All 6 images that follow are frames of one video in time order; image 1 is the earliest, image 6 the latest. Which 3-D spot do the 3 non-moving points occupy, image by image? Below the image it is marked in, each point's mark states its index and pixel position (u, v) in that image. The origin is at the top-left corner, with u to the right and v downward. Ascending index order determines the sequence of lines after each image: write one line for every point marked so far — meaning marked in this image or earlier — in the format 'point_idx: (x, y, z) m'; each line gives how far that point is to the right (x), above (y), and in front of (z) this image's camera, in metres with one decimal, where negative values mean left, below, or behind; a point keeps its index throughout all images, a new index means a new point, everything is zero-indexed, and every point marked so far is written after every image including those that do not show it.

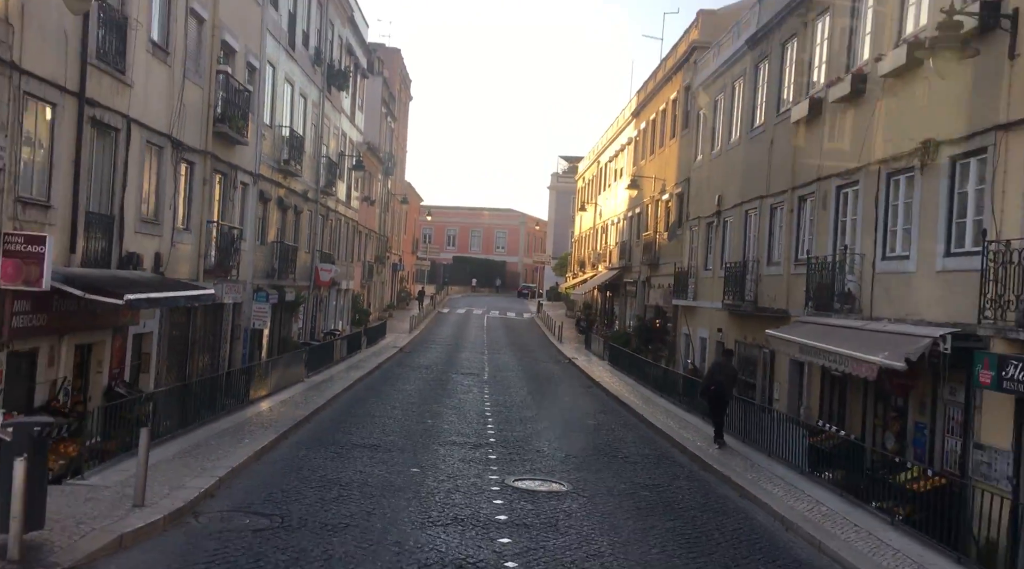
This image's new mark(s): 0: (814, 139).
0: (+5.6, +2.7, +17.9) m
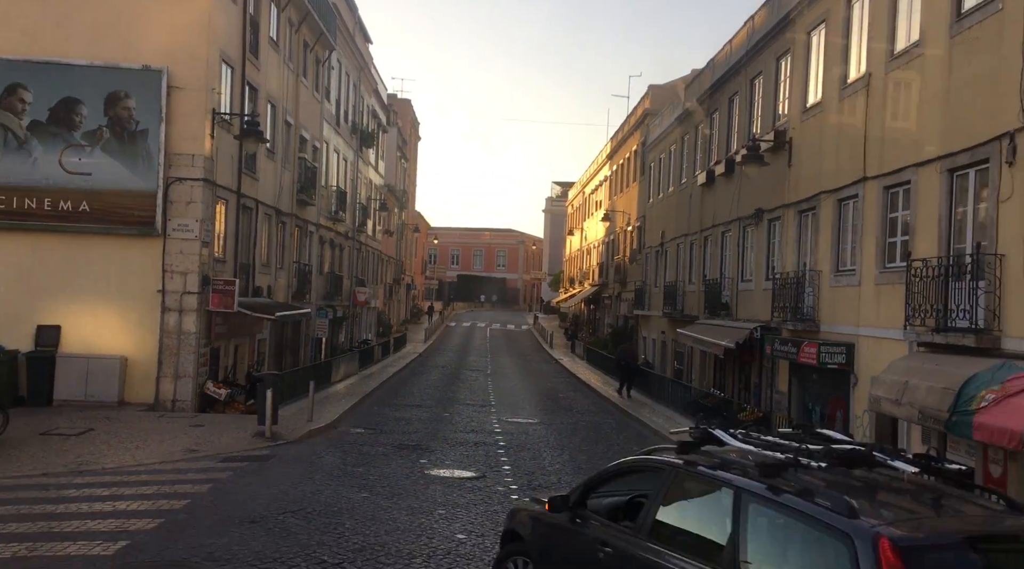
0: (+5.4, +2.3, +26.2) m
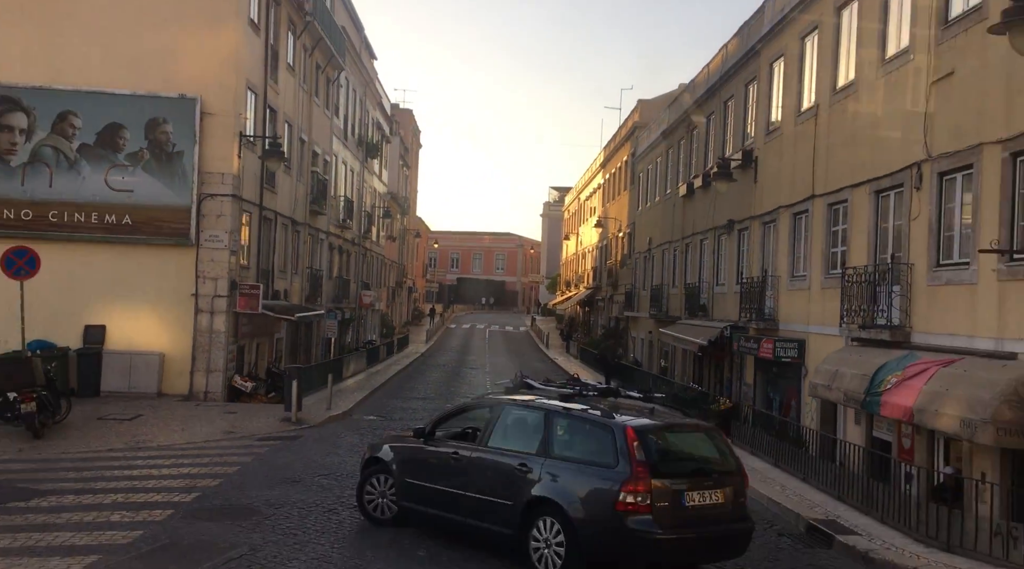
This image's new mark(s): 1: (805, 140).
0: (+5.2, +2.2, +28.5) m
1: (+5.5, +2.7, +18.3) m
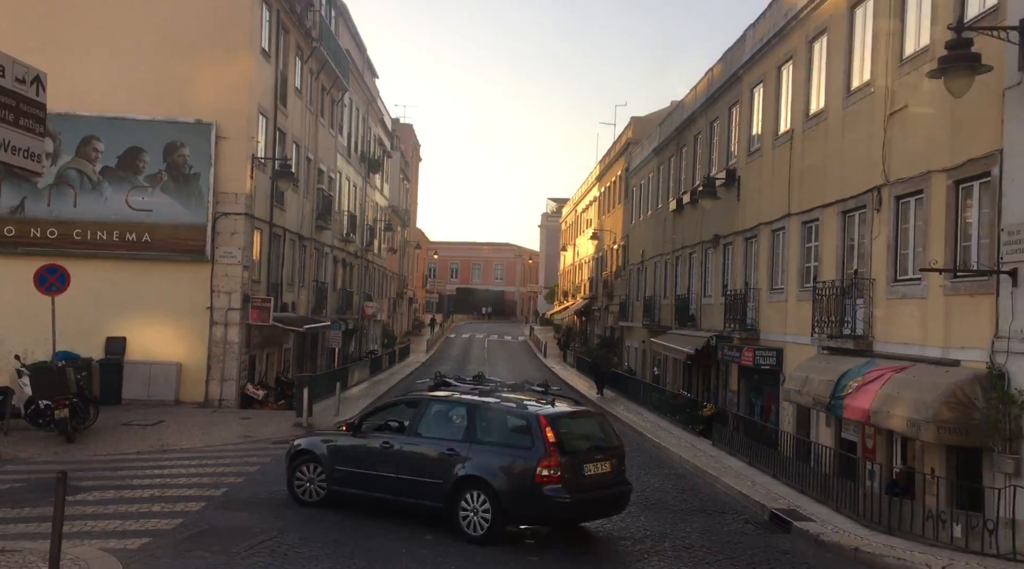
0: (+5.2, +1.9, +29.8) m
1: (+5.5, +2.5, +19.6) m
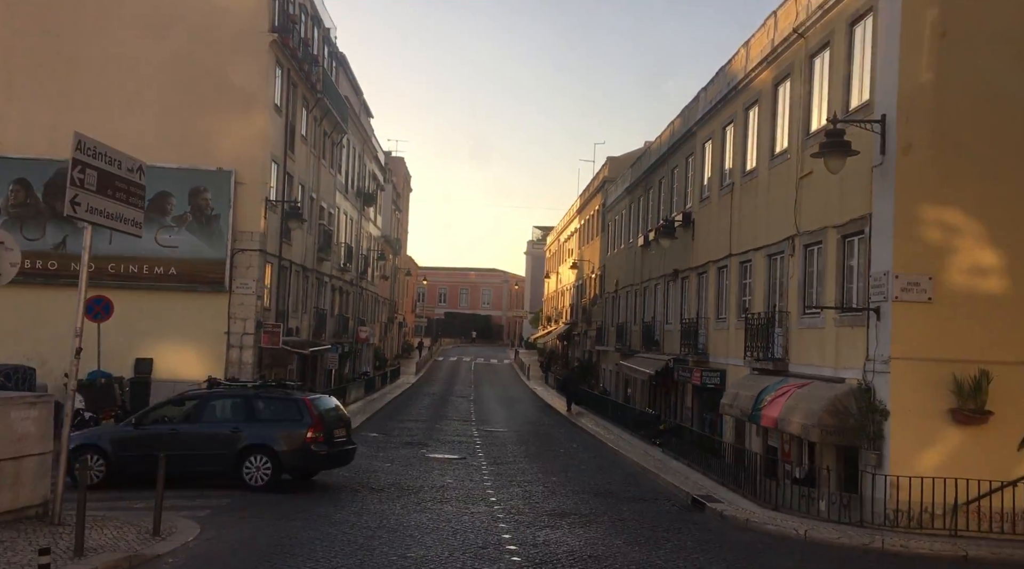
0: (+4.6, +0.9, +32.9) m
1: (+5.0, +1.8, +22.8) m
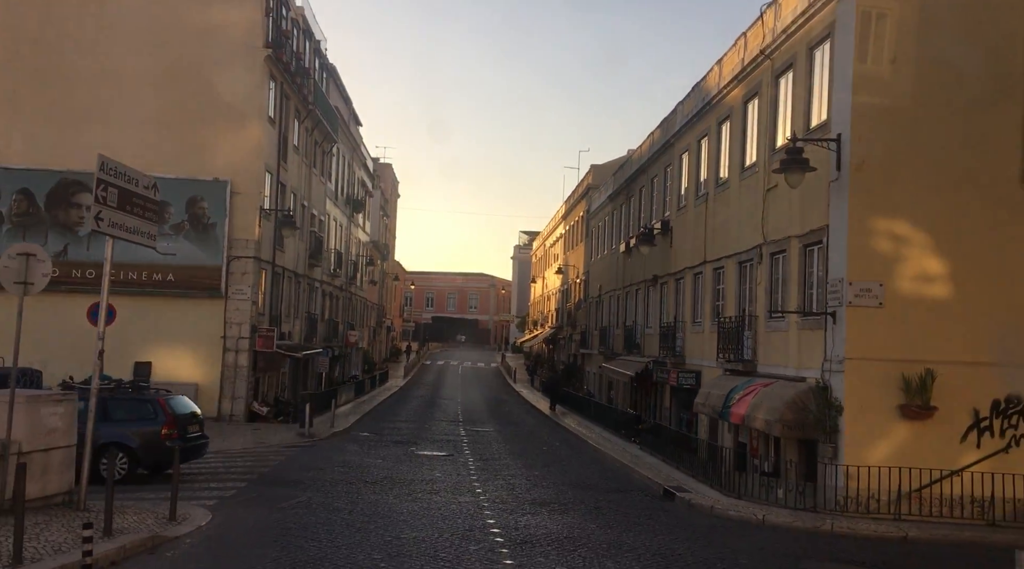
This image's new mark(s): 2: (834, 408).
0: (+4.1, +0.8, +34.1) m
1: (+4.7, +1.6, +24.0) m
2: (+4.9, -1.9, +14.6) m
